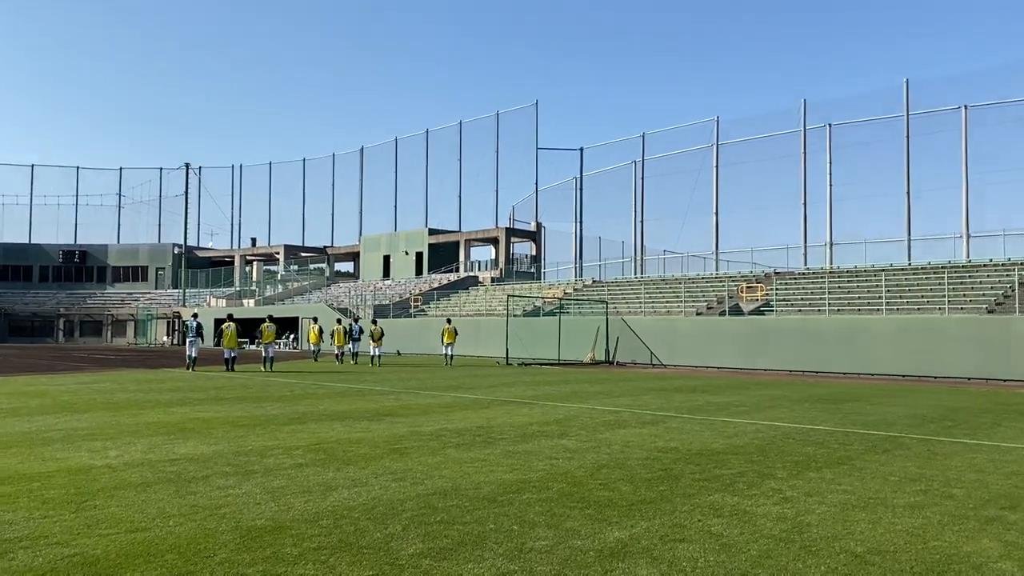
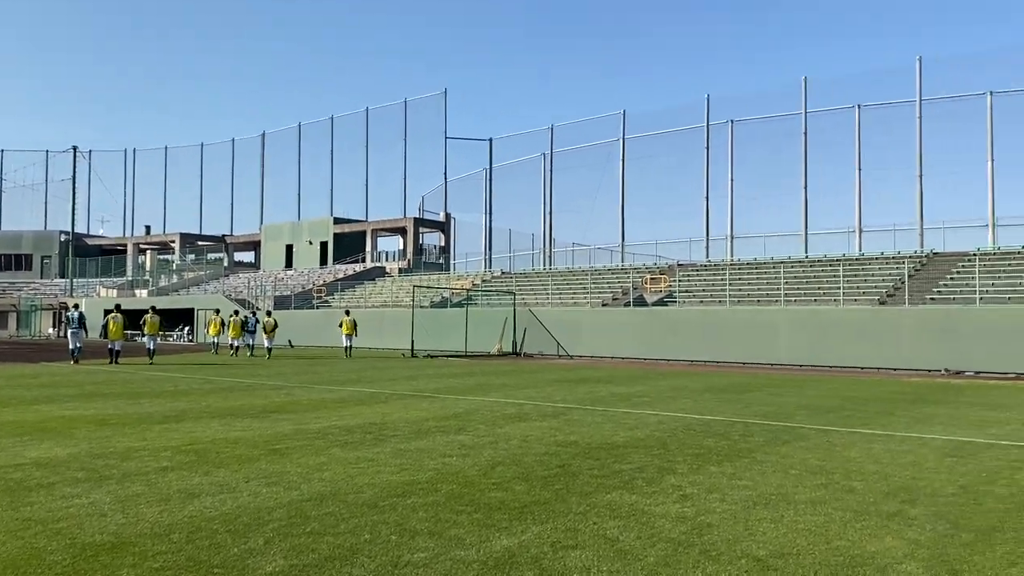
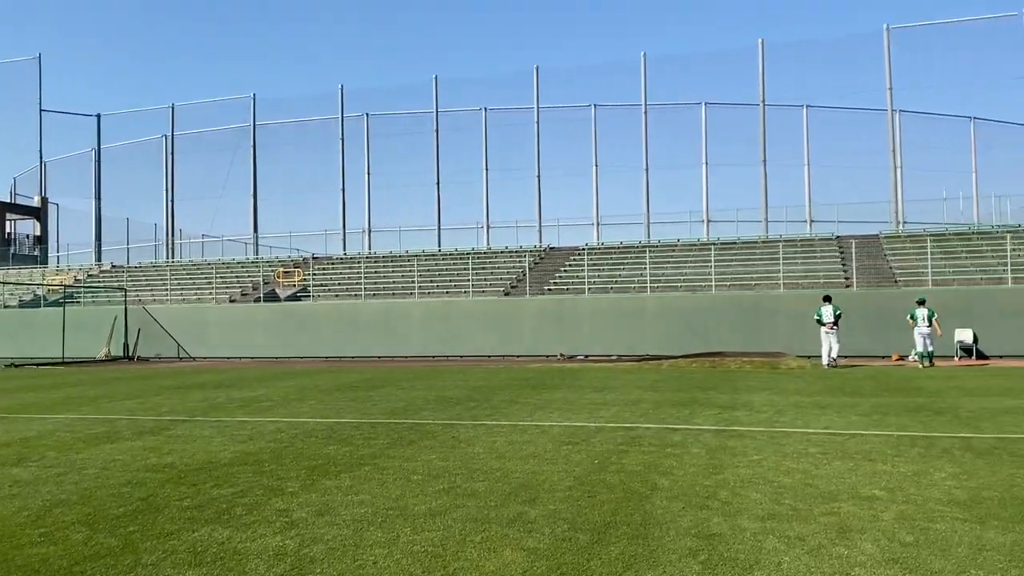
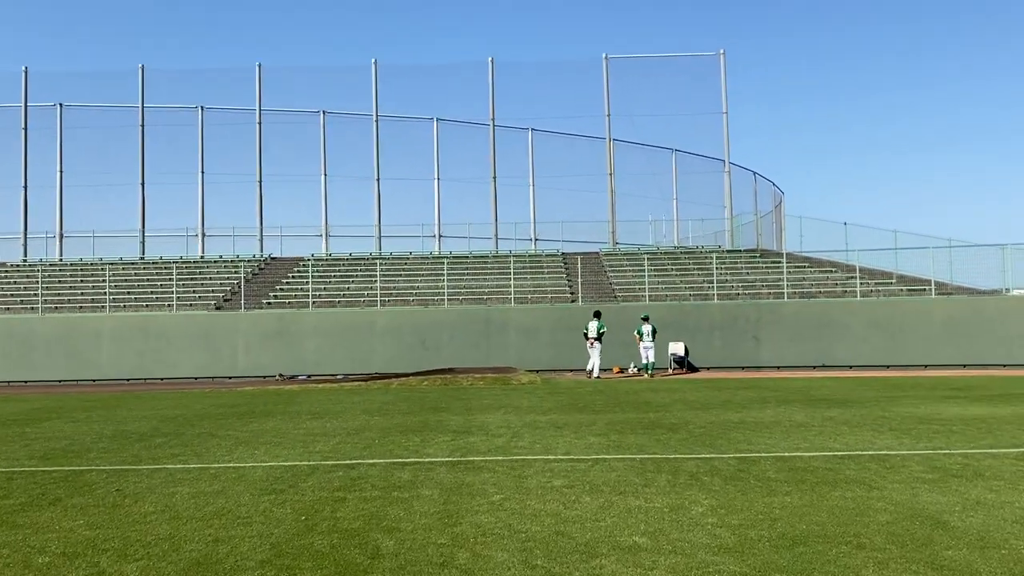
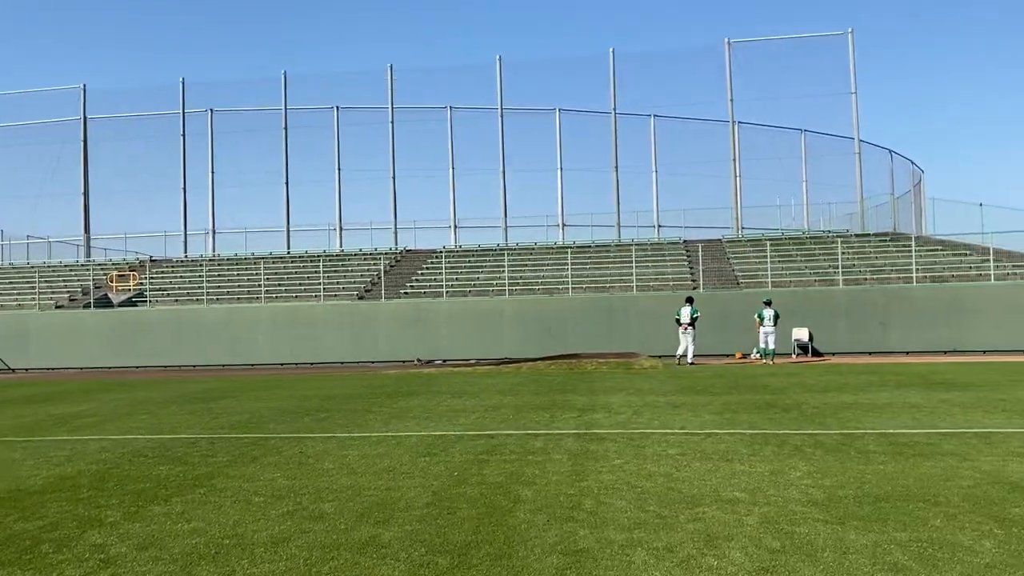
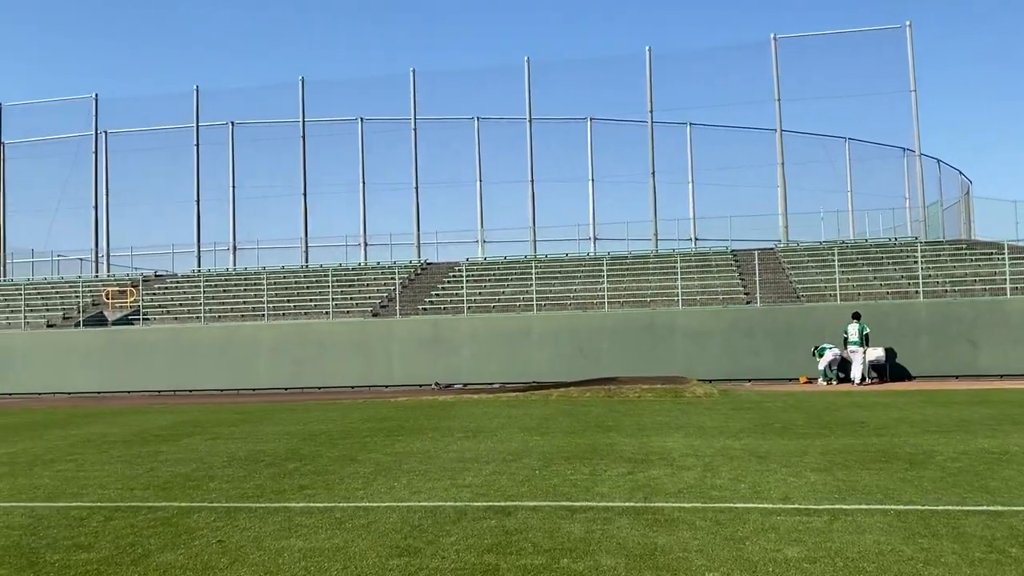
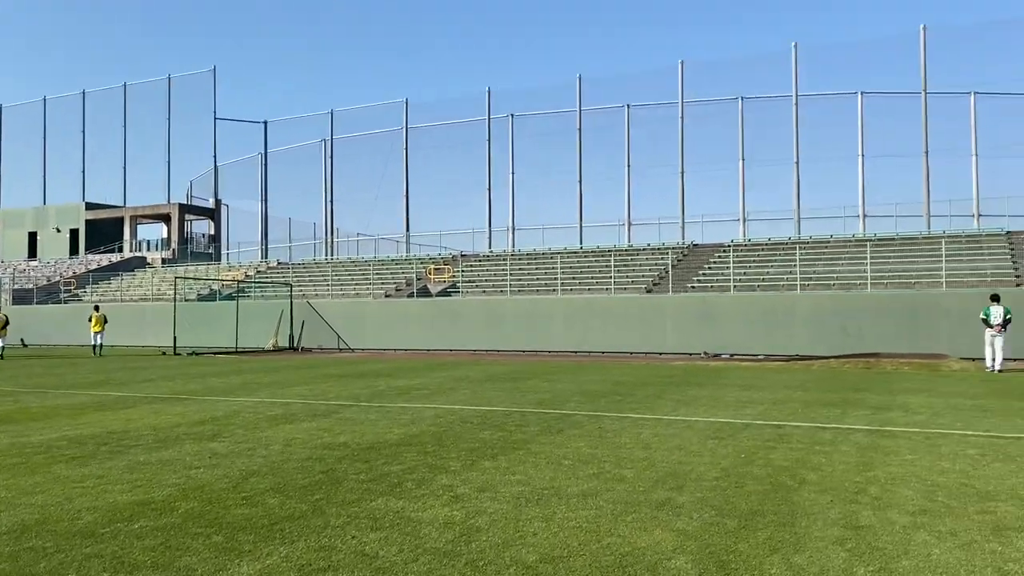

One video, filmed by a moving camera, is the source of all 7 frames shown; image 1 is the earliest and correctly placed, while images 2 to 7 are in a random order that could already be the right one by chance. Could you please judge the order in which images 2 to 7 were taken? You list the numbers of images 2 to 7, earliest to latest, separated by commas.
2, 7, 3, 5, 4, 6
